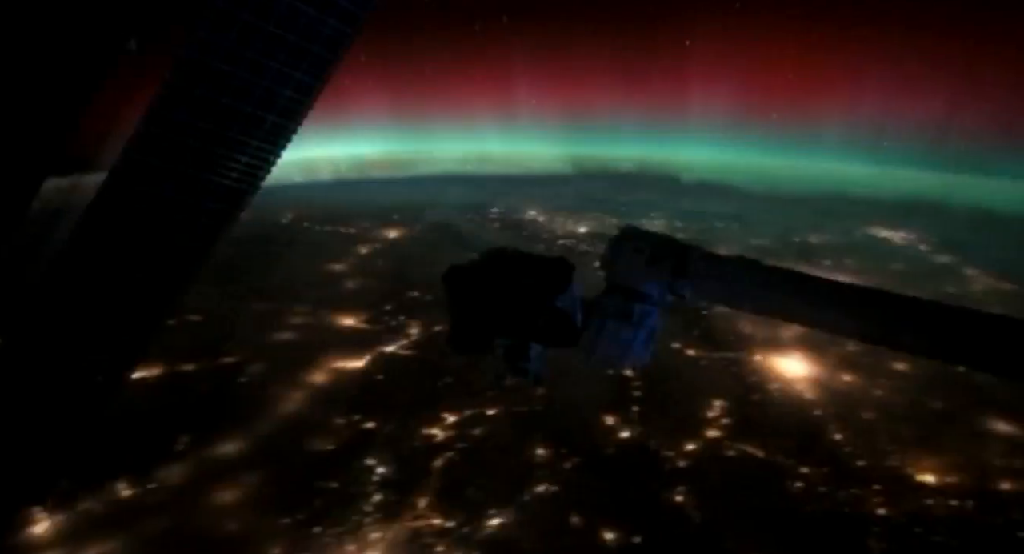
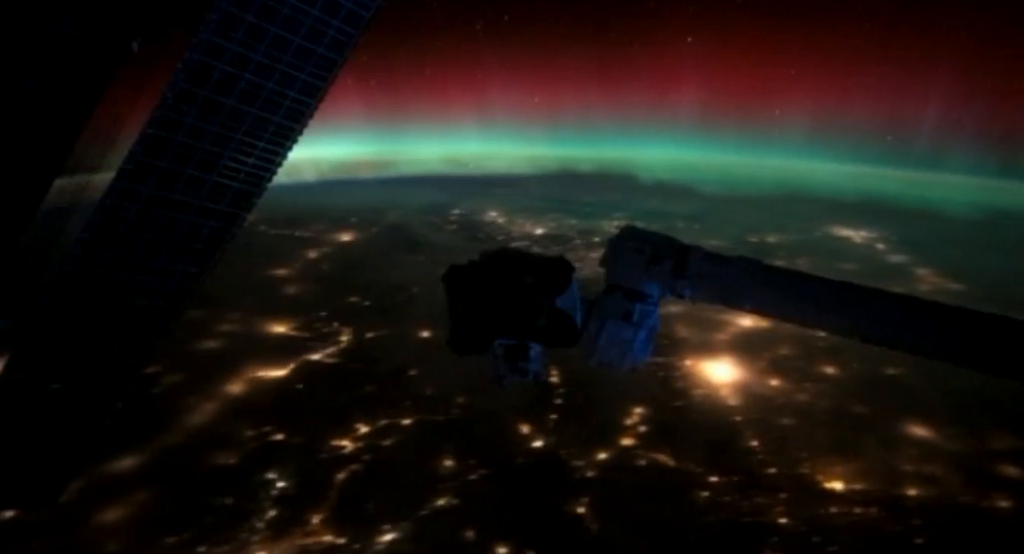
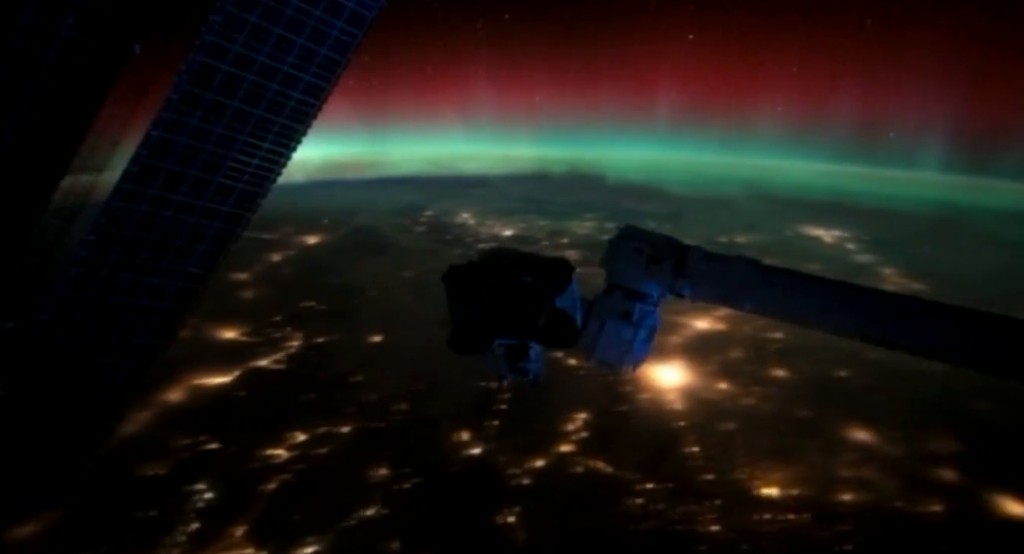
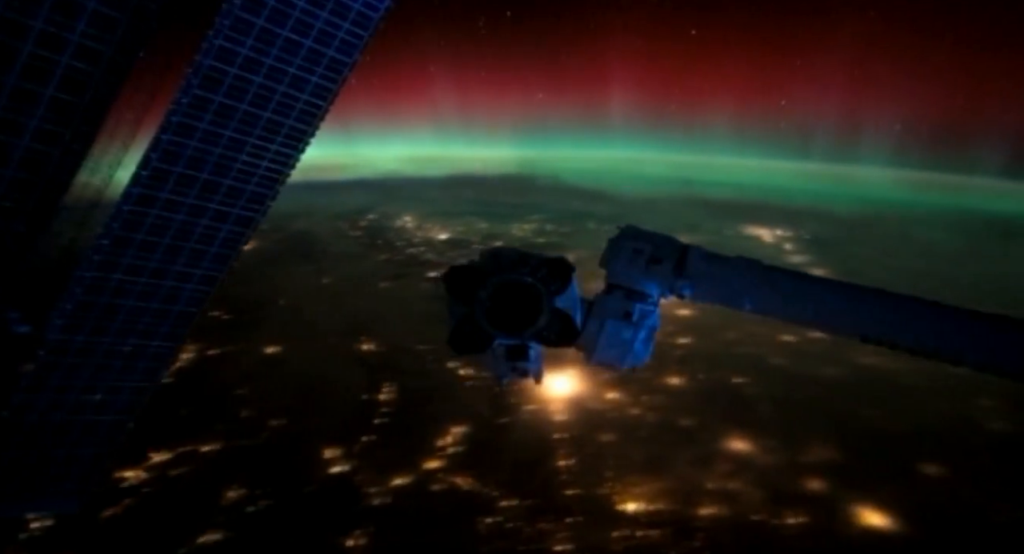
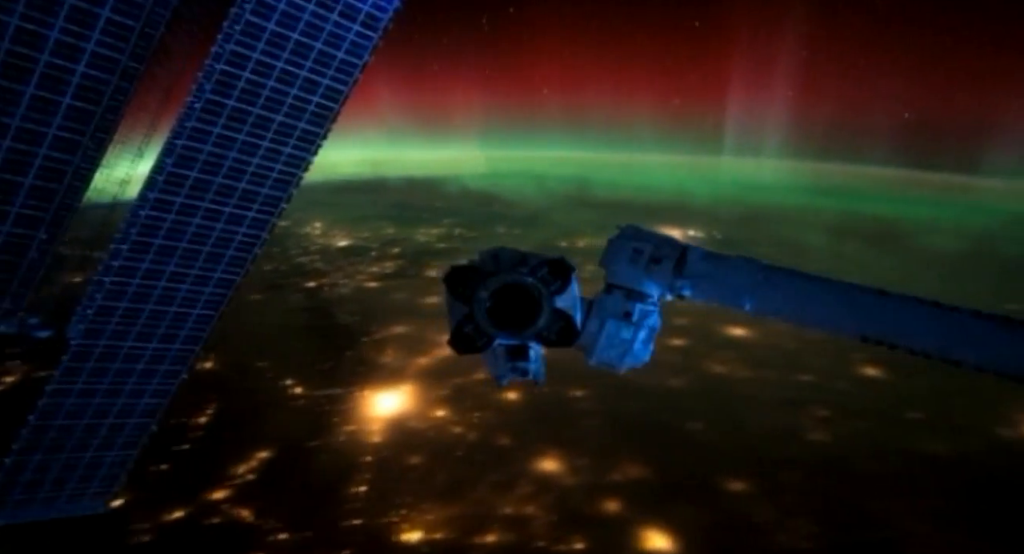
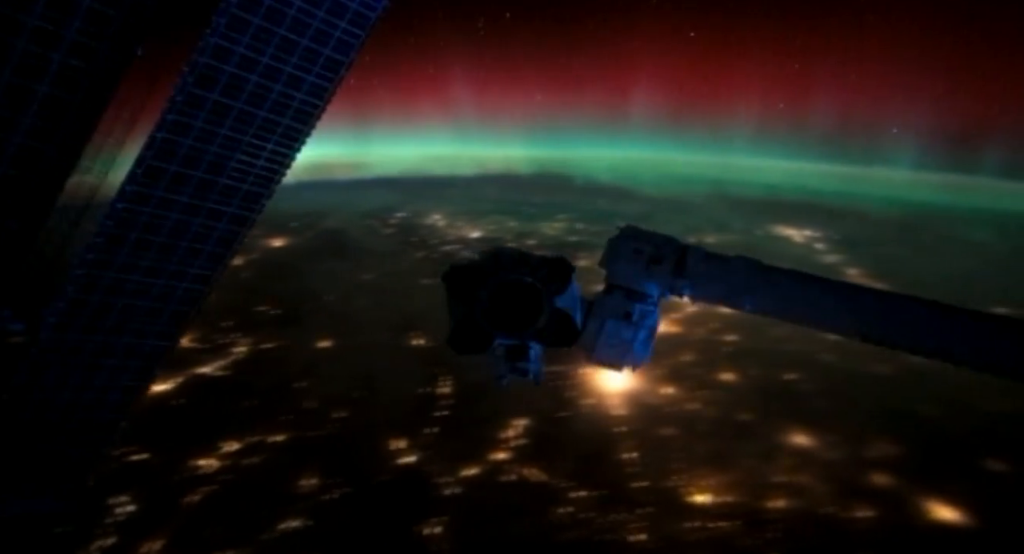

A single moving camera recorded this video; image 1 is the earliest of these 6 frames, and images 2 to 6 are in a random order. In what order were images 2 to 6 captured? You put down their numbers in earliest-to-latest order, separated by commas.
2, 3, 6, 4, 5
